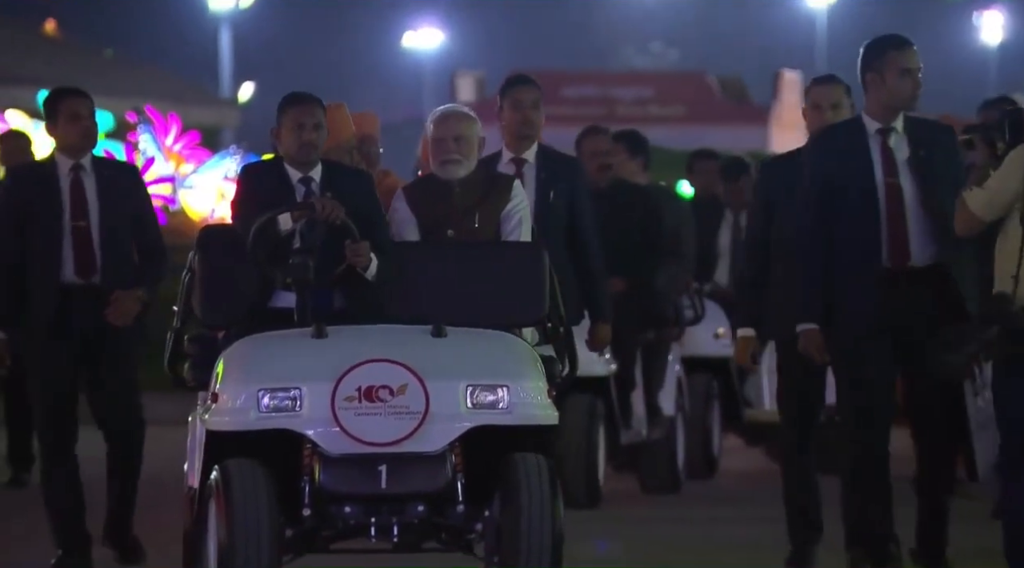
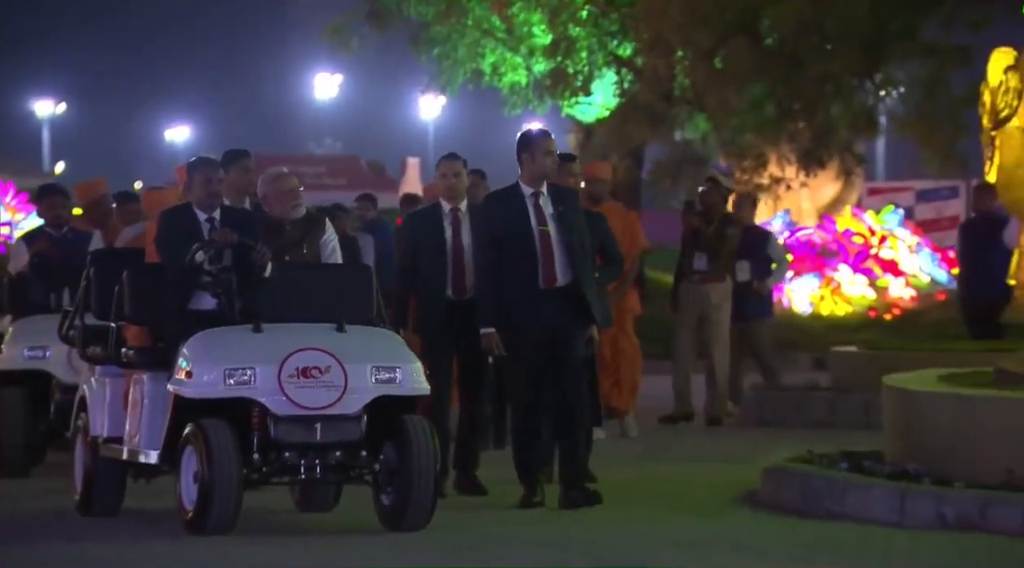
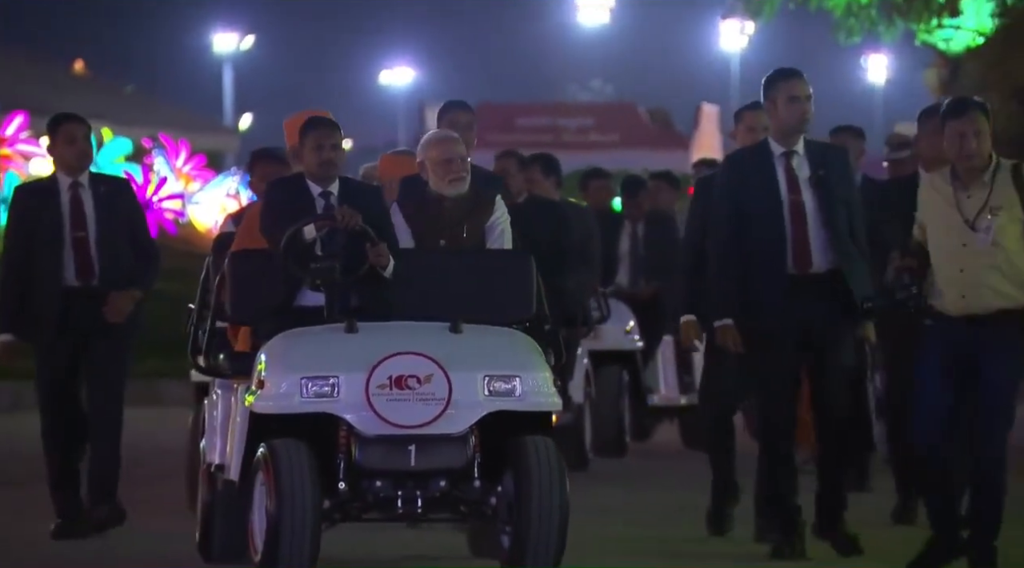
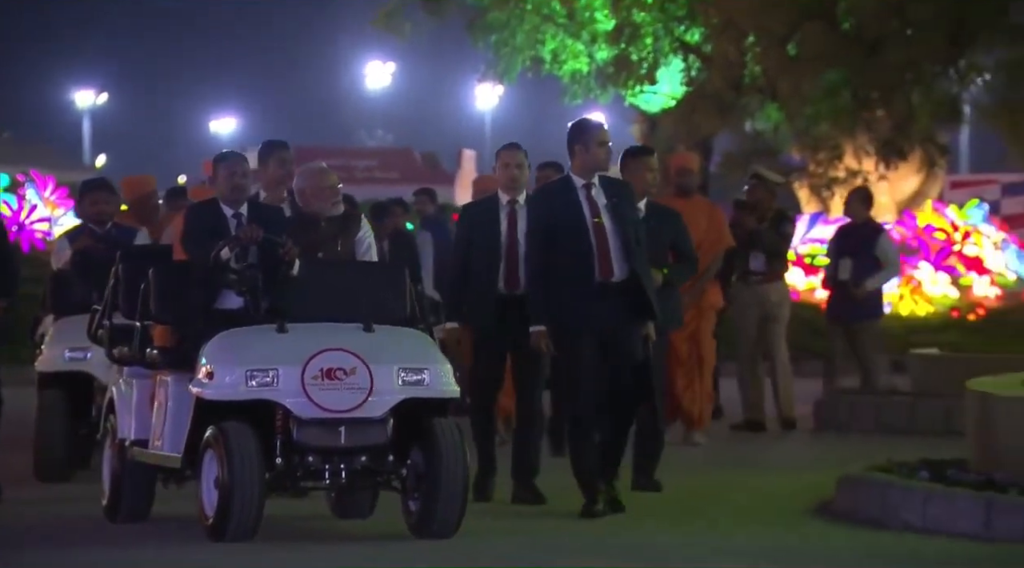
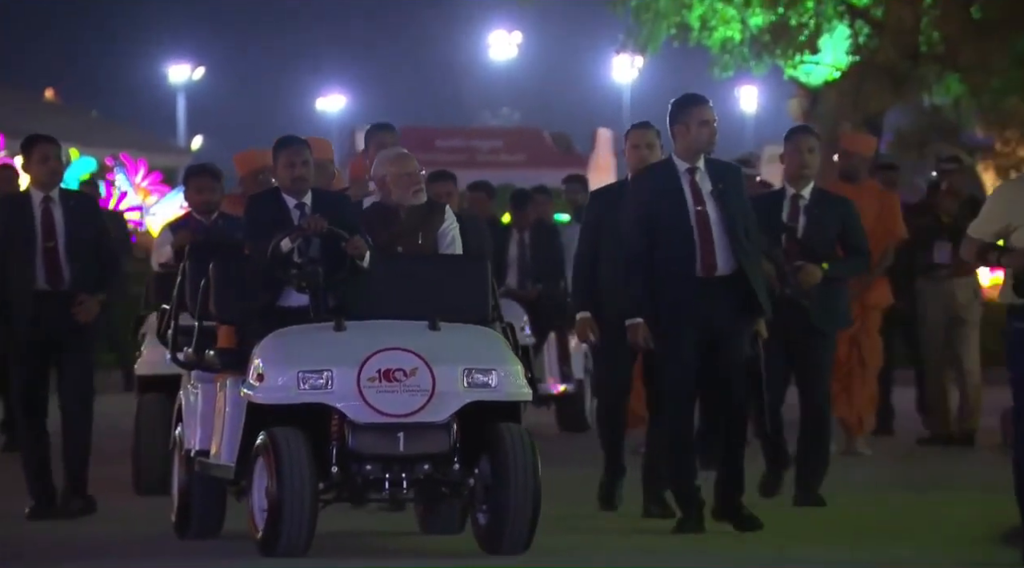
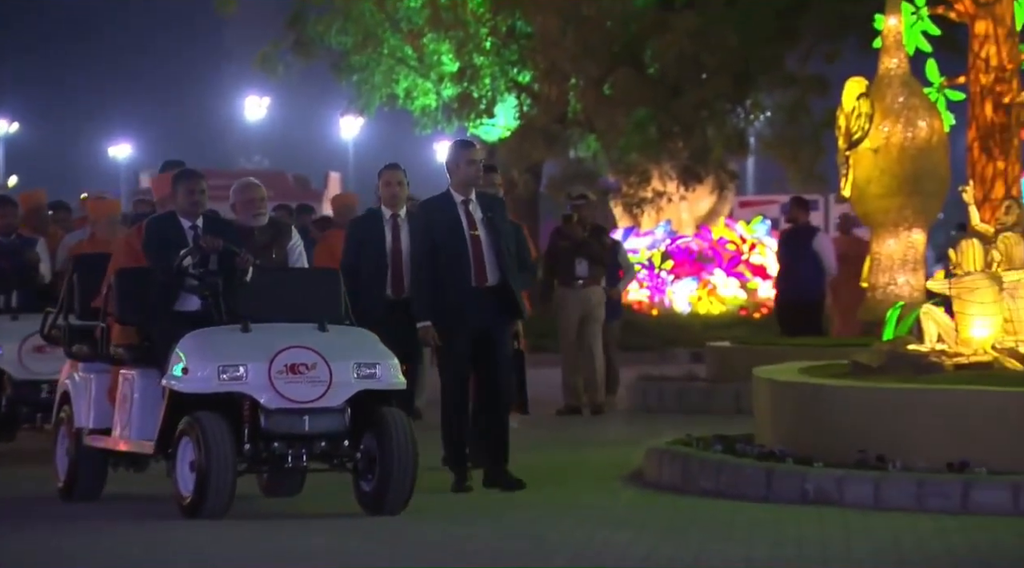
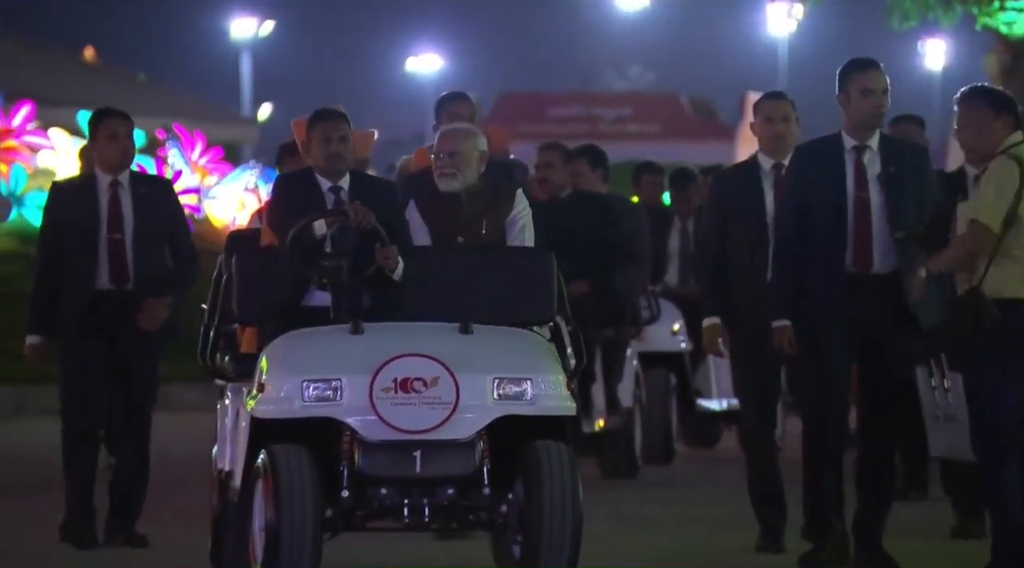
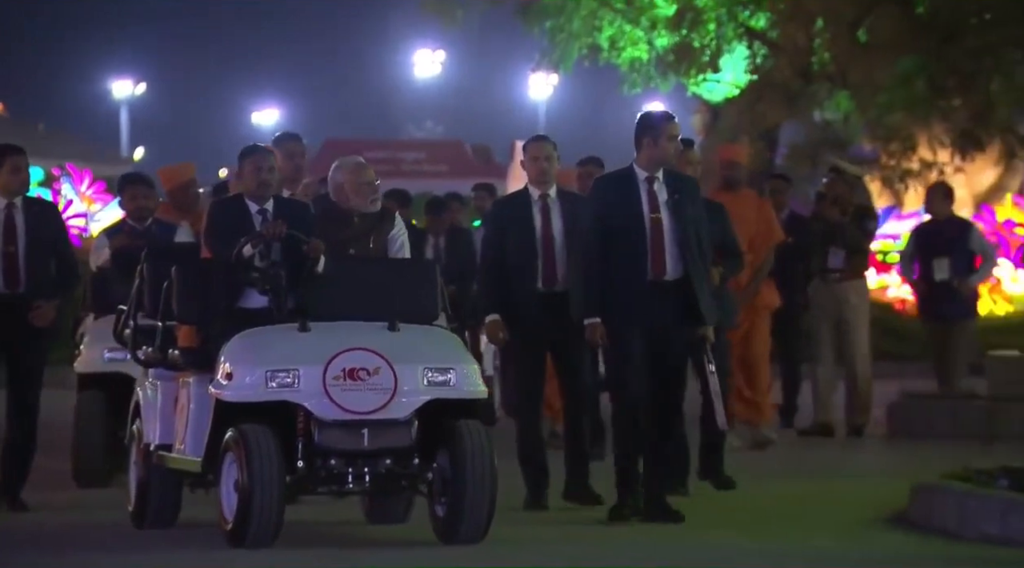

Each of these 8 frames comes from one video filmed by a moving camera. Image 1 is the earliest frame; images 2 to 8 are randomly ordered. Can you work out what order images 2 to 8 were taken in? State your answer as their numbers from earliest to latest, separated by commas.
7, 3, 5, 8, 4, 2, 6
